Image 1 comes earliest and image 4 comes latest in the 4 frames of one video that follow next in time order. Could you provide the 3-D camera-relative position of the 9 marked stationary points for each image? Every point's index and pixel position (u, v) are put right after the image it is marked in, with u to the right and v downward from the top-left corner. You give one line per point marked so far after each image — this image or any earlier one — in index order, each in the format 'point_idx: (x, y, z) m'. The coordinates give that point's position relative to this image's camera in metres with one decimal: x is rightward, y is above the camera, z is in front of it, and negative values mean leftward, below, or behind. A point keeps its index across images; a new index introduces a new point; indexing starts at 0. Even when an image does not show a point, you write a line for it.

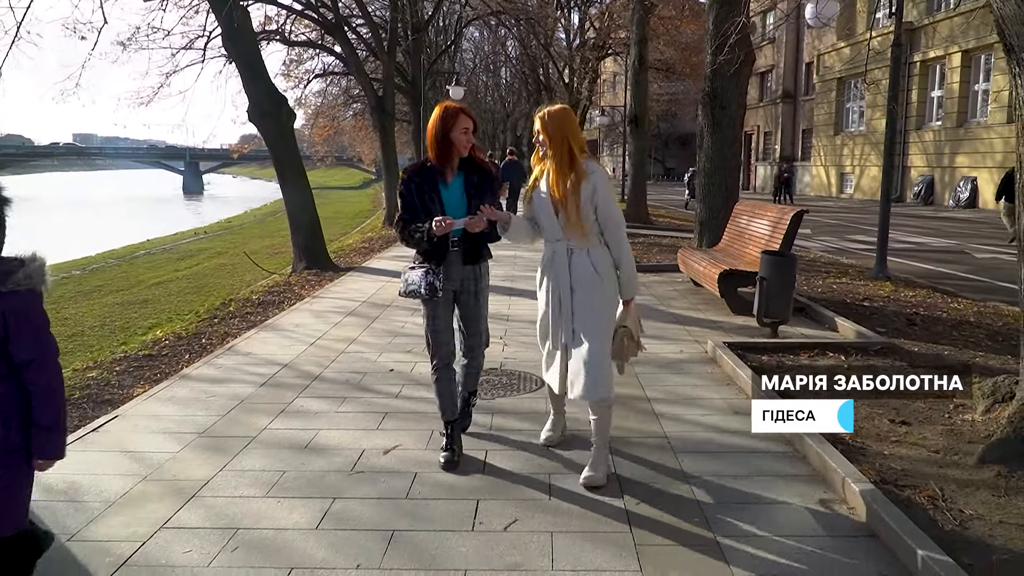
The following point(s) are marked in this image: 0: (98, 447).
0: (-2.4, -0.9, +4.6) m
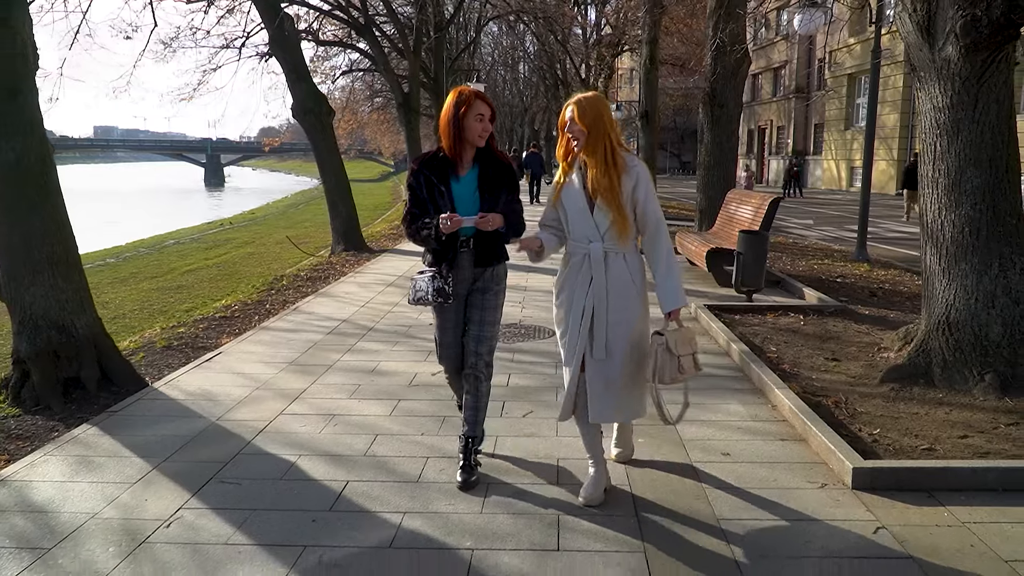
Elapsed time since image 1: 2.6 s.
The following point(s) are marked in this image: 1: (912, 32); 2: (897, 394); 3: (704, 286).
0: (-2.3, -0.6, +6.0) m
1: (+2.8, +1.8, +5.6) m
2: (+2.5, -0.7, +5.2) m
3: (+2.3, 0.0, +9.7) m
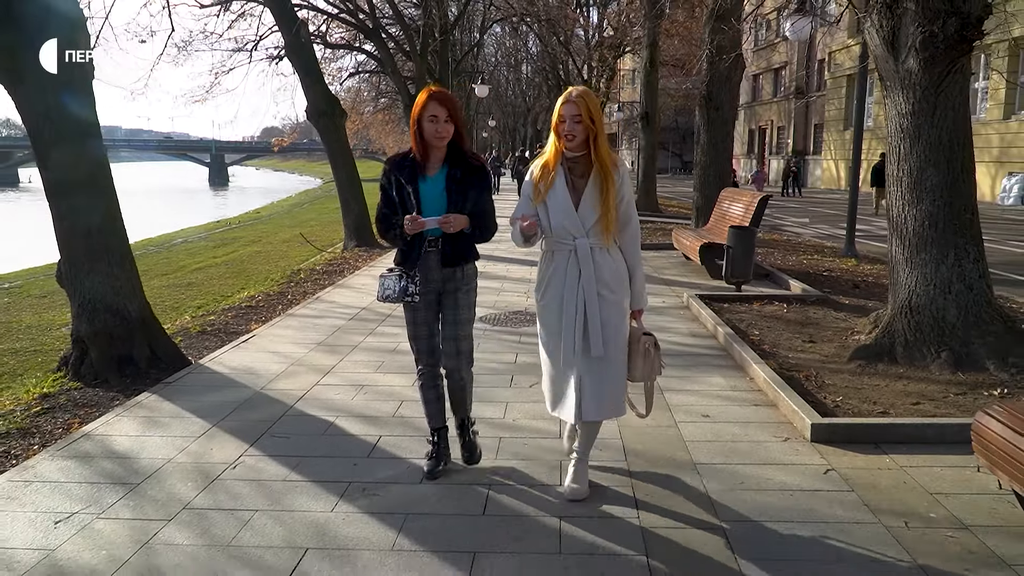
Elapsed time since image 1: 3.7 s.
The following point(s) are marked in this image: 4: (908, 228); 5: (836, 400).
0: (-2.2, -0.5, +6.7) m
1: (+2.9, +1.9, +6.3) m
2: (+2.6, -0.6, +5.9) m
3: (+2.4, +0.1, +10.4) m
4: (+3.1, +0.5, +6.2) m
5: (+2.1, -0.7, +5.1) m
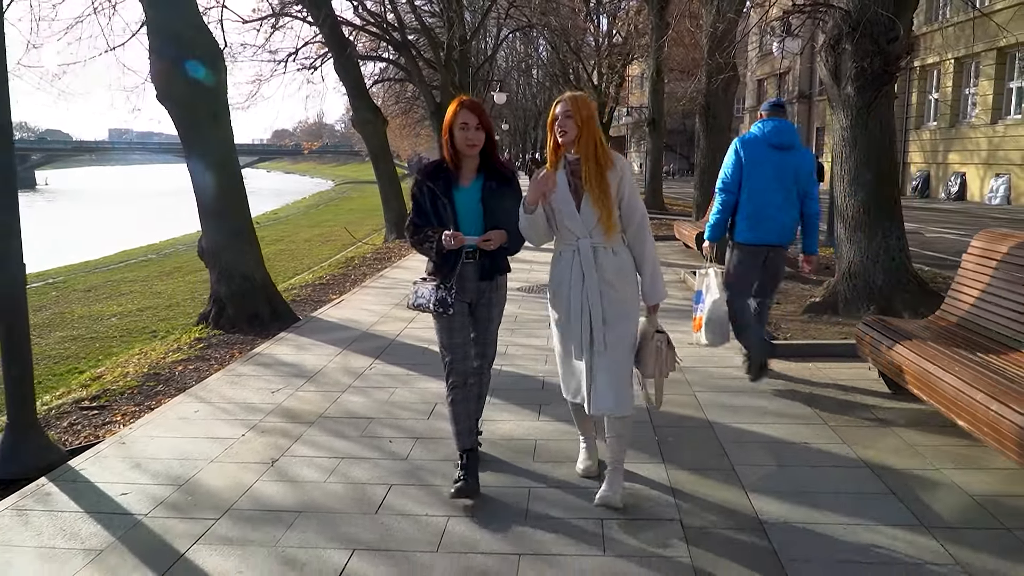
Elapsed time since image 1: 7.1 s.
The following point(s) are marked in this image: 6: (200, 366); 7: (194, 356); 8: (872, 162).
0: (-1.8, -0.2, +8.7) m
1: (+3.3, +2.2, +8.3) m
2: (+3.0, -0.3, +7.9) m
3: (+2.8, +0.4, +12.3) m
4: (+3.5, +0.8, +8.2) m
5: (+2.5, -0.4, +7.1) m
6: (-2.7, -0.7, +6.9) m
7: (-2.9, -0.6, +7.3) m
8: (+3.7, +1.3, +8.0) m
